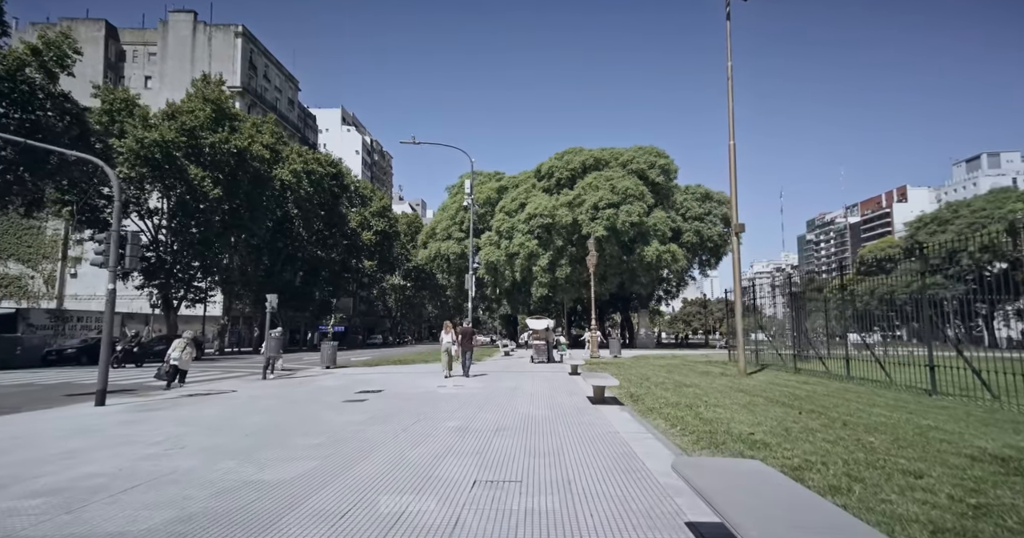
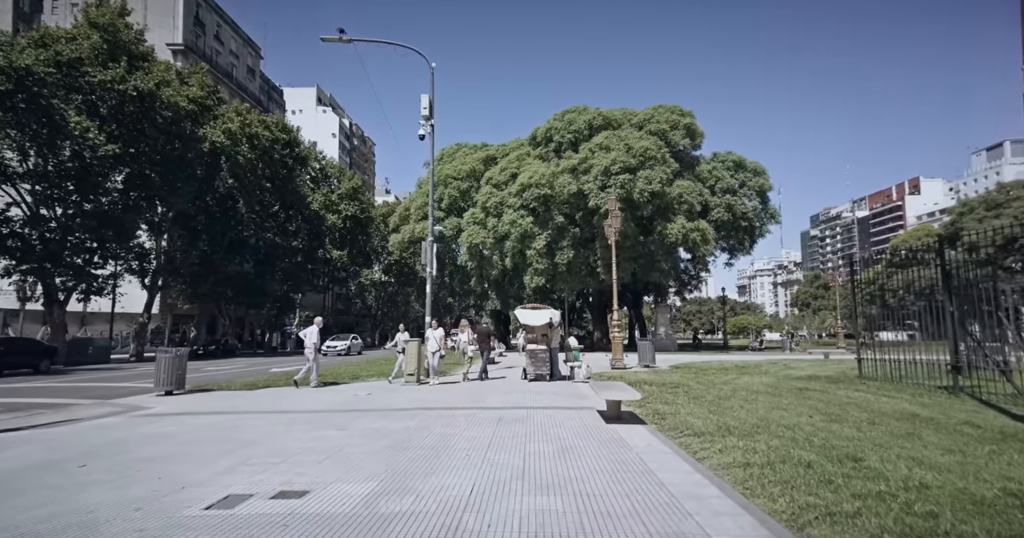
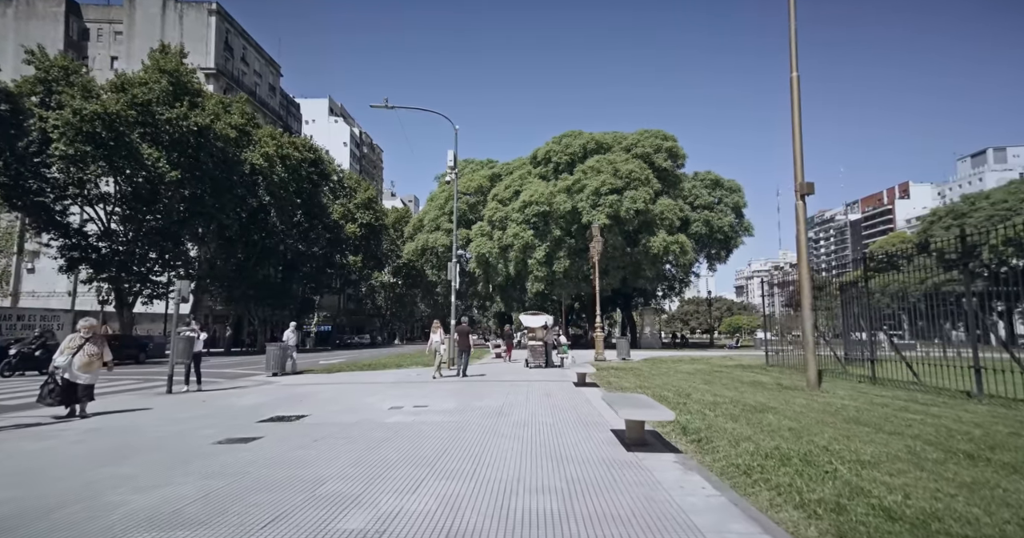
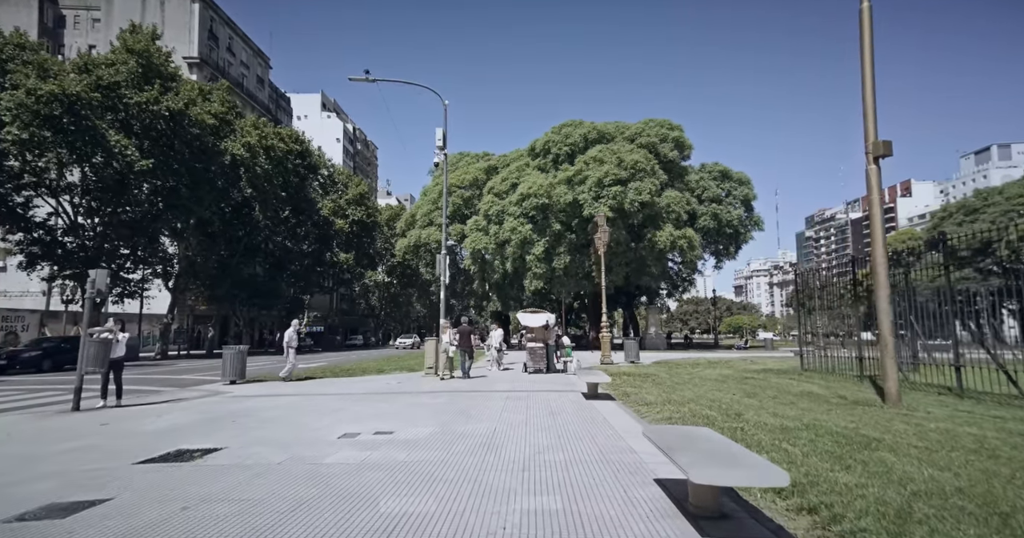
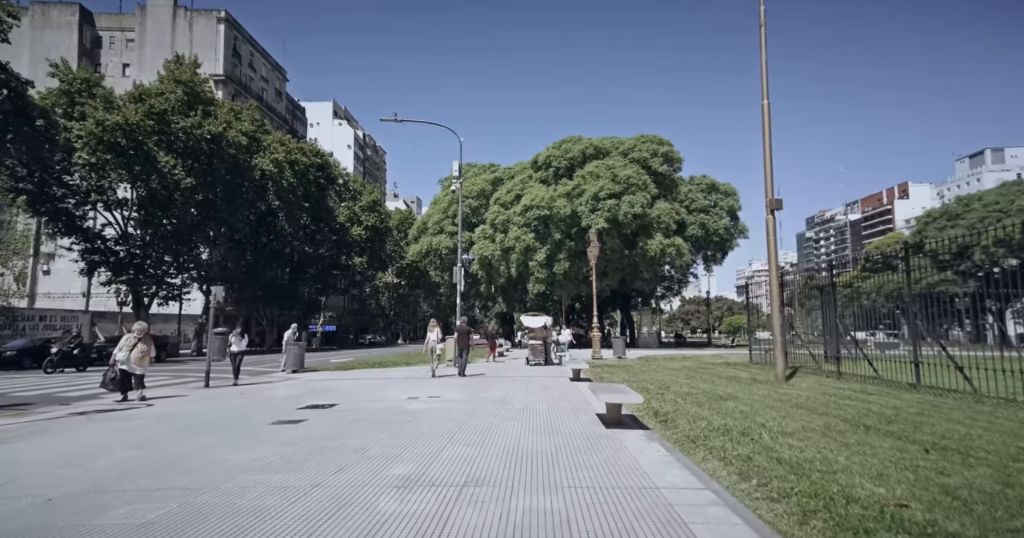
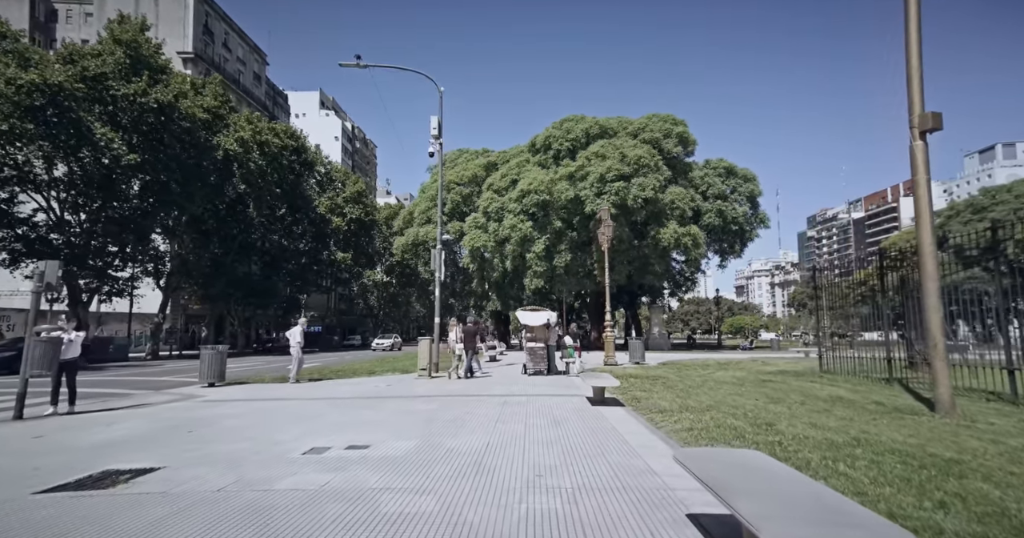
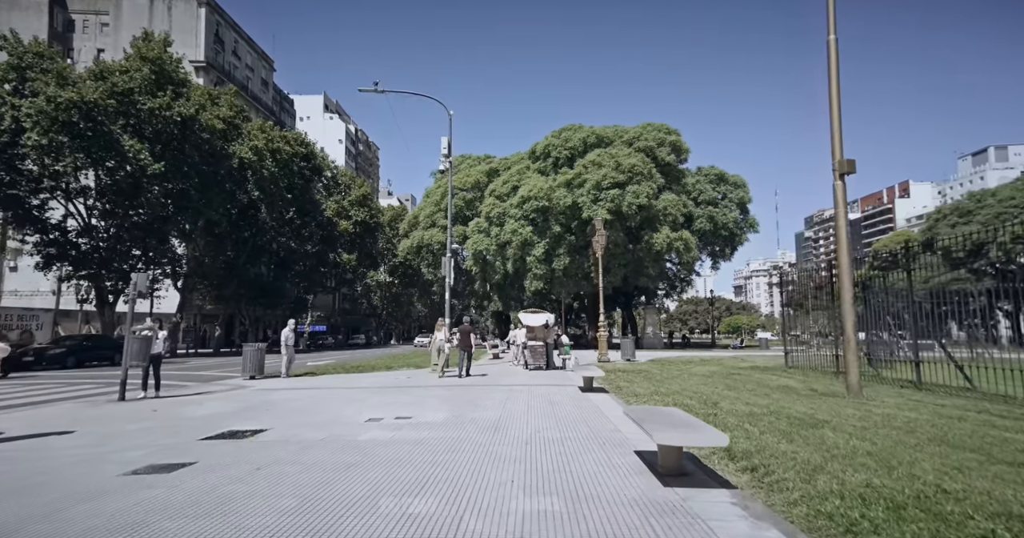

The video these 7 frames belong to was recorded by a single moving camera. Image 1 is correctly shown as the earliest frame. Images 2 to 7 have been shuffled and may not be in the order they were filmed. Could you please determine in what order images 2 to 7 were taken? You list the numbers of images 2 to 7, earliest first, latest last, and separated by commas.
5, 3, 7, 4, 6, 2
